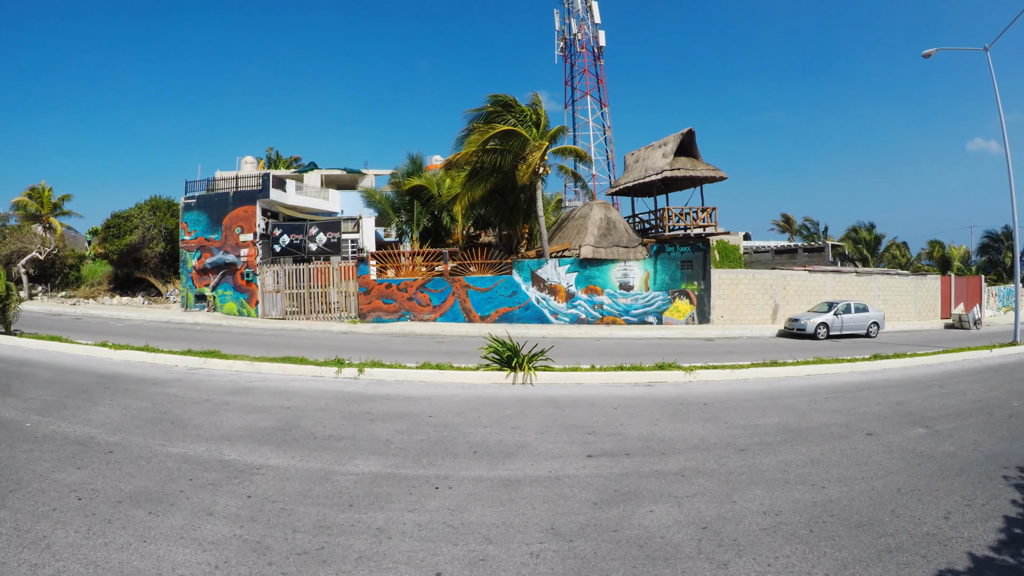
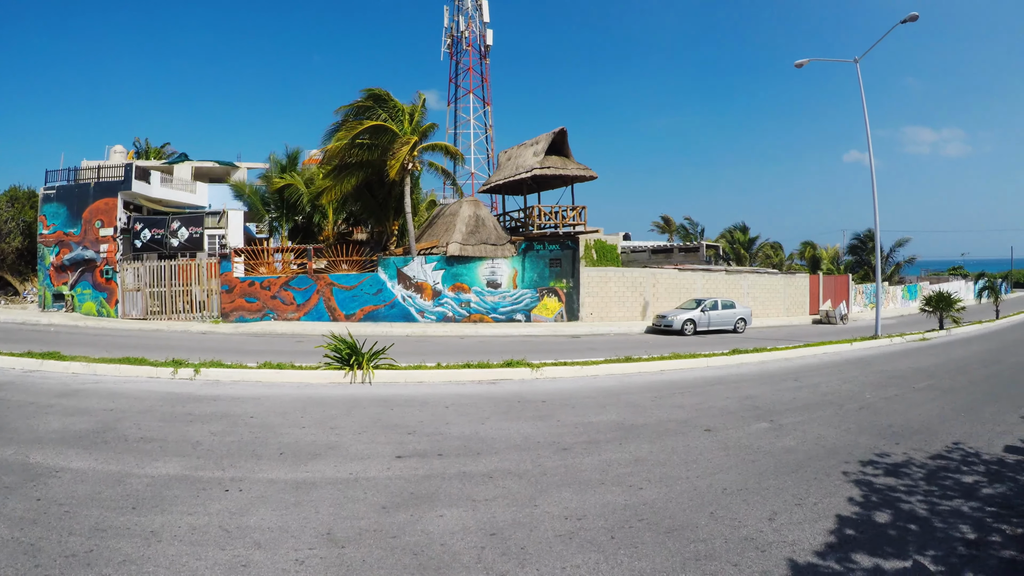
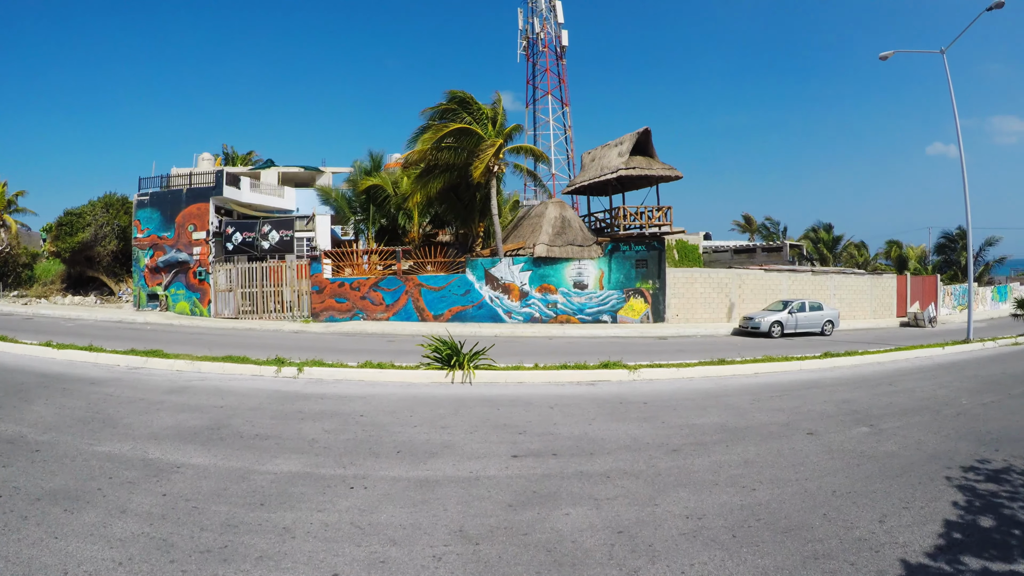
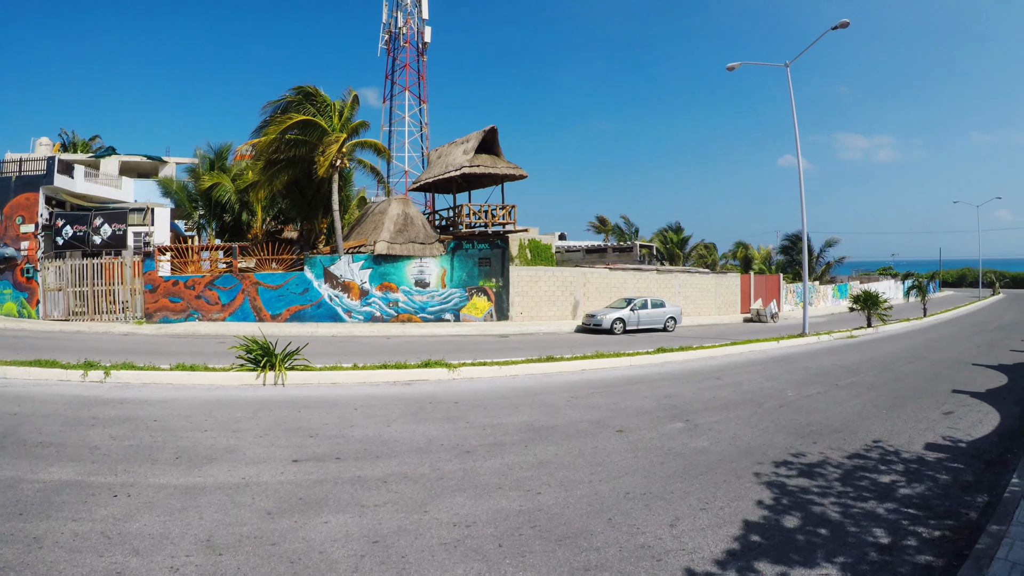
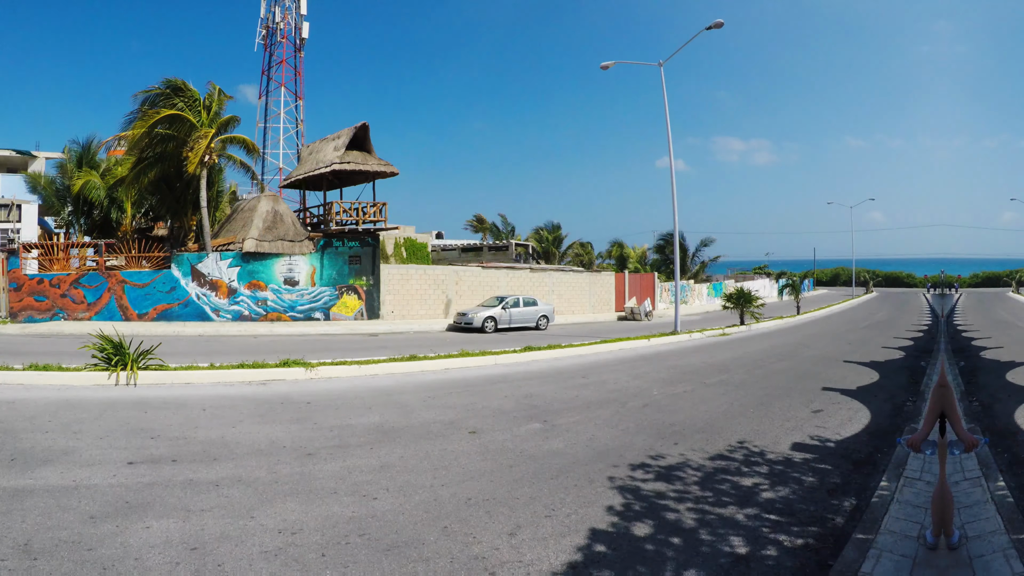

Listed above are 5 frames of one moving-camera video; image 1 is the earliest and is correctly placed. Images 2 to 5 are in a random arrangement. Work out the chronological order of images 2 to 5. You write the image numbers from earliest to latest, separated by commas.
3, 2, 4, 5
